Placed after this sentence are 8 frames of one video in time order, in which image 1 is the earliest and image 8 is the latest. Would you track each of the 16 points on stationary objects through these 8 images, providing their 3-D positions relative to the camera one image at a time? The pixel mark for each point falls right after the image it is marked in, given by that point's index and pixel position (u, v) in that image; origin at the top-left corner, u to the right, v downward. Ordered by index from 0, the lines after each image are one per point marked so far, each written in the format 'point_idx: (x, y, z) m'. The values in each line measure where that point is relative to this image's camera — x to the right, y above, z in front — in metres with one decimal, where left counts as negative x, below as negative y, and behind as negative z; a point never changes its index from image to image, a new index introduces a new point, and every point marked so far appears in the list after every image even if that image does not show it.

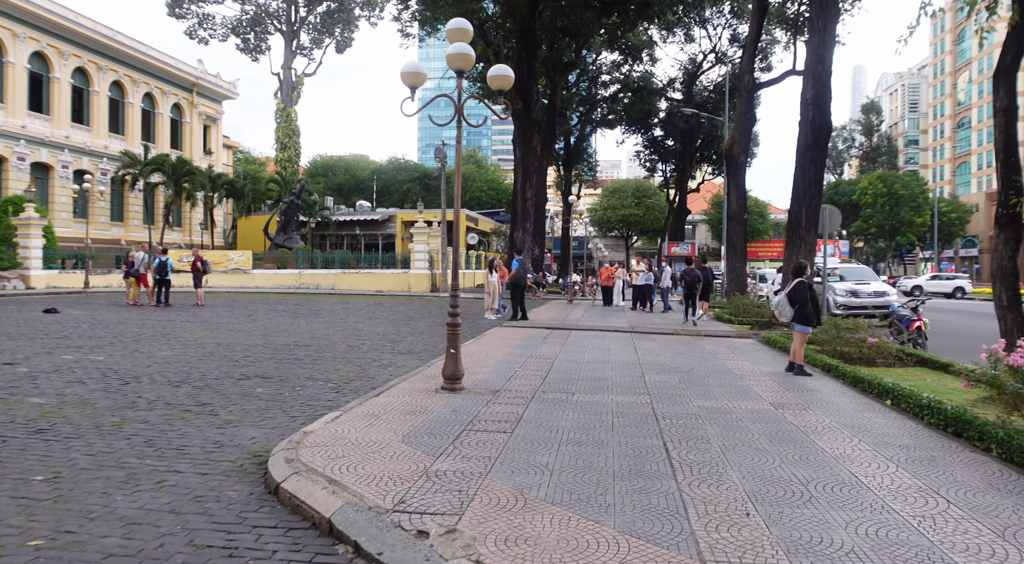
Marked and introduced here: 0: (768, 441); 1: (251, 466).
0: (+2.1, -1.3, +5.7) m
1: (-2.1, -1.5, +5.6) m
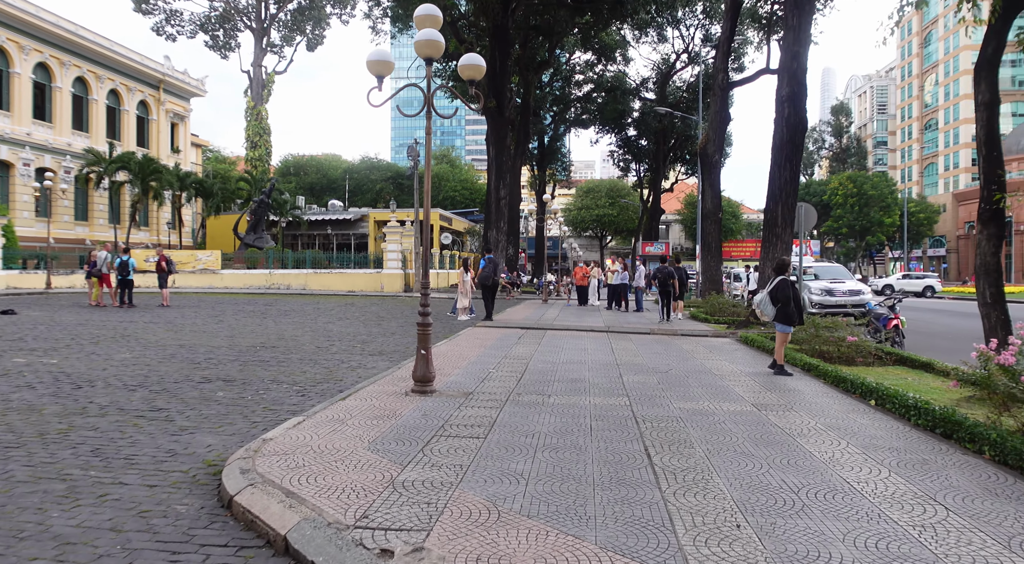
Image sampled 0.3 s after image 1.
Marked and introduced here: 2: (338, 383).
0: (+1.9, -1.3, +5.5) m
1: (-2.3, -1.4, +5.2) m
2: (-2.2, -1.3, +9.1) m
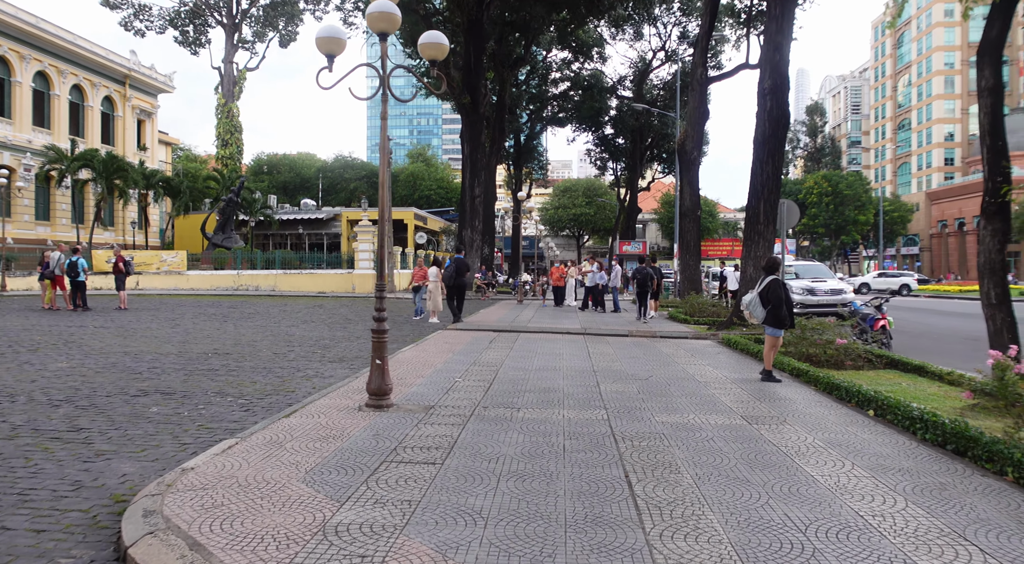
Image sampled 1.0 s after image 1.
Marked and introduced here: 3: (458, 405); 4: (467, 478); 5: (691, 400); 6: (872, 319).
0: (+1.6, -1.3, +4.8) m
1: (-2.5, -1.5, +4.4) m
2: (-2.6, -1.3, +8.2) m
3: (-0.5, -1.2, +6.9) m
4: (-0.3, -1.3, +4.6) m
5: (+1.9, -1.2, +7.3) m
6: (+6.3, -0.6, +12.3) m
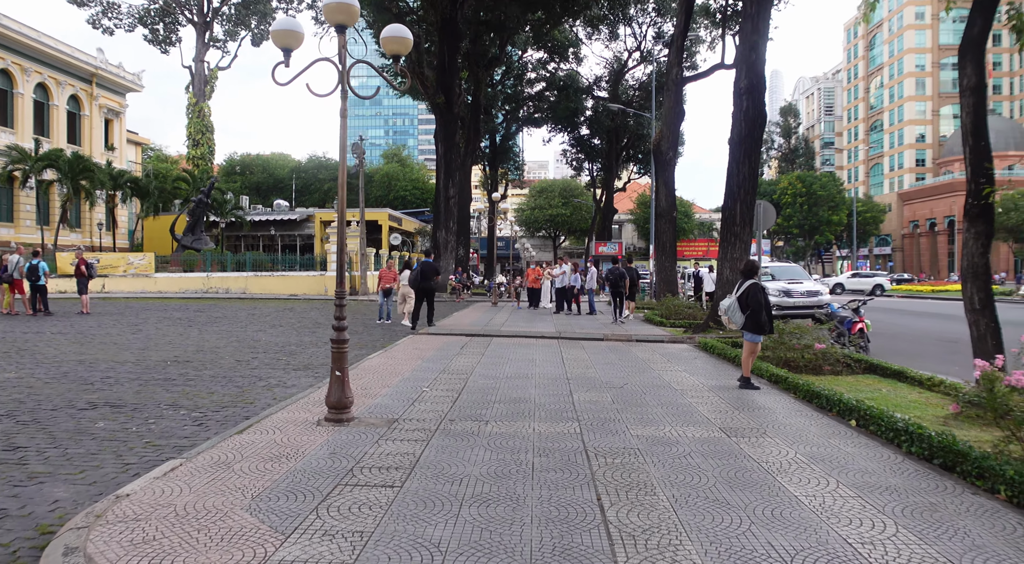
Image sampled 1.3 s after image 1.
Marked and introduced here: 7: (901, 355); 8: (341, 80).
0: (+1.4, -1.3, +4.5) m
1: (-2.7, -1.5, +3.9) m
2: (-2.9, -1.4, +7.8) m
3: (-0.8, -1.3, +6.5) m
4: (-0.5, -1.3, +4.3) m
5: (+1.5, -1.3, +7.0) m
6: (+5.8, -0.7, +12.2) m
7: (+7.4, -1.4, +13.4) m
8: (-1.7, +2.0, +7.1) m
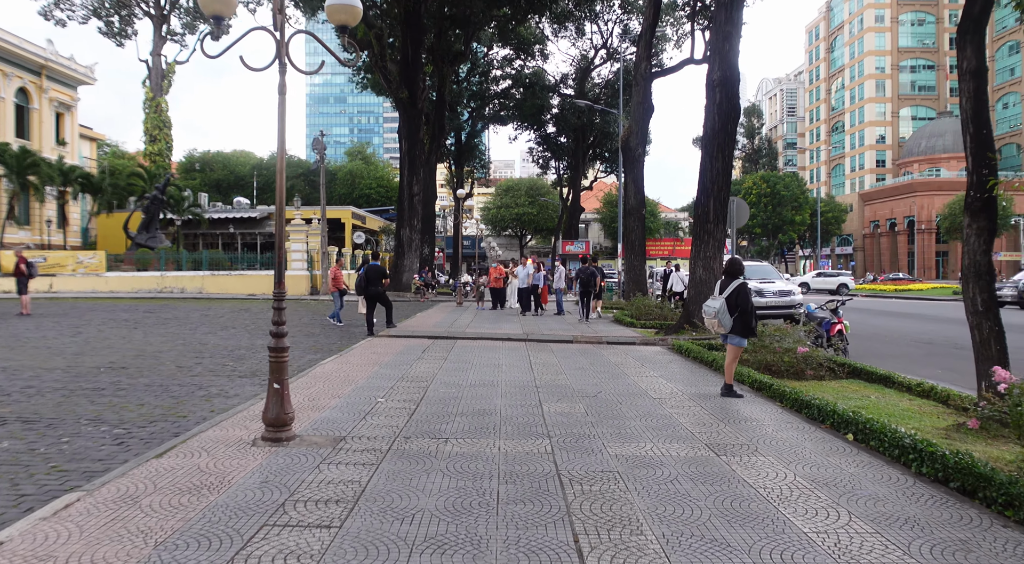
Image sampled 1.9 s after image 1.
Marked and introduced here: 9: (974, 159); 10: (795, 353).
0: (+1.2, -1.3, +3.9) m
1: (-2.9, -1.5, +3.1) m
2: (-3.3, -1.4, +7.0) m
3: (-1.1, -1.3, +5.8) m
4: (-0.7, -1.3, +3.5) m
5: (+1.2, -1.3, +6.4) m
6: (+5.3, -0.7, +11.8) m
7: (+6.8, -1.4, +13.1) m
8: (-2.0, +2.0, +6.3) m
9: (+4.1, +1.1, +6.3) m
10: (+3.8, -1.0, +9.5) m
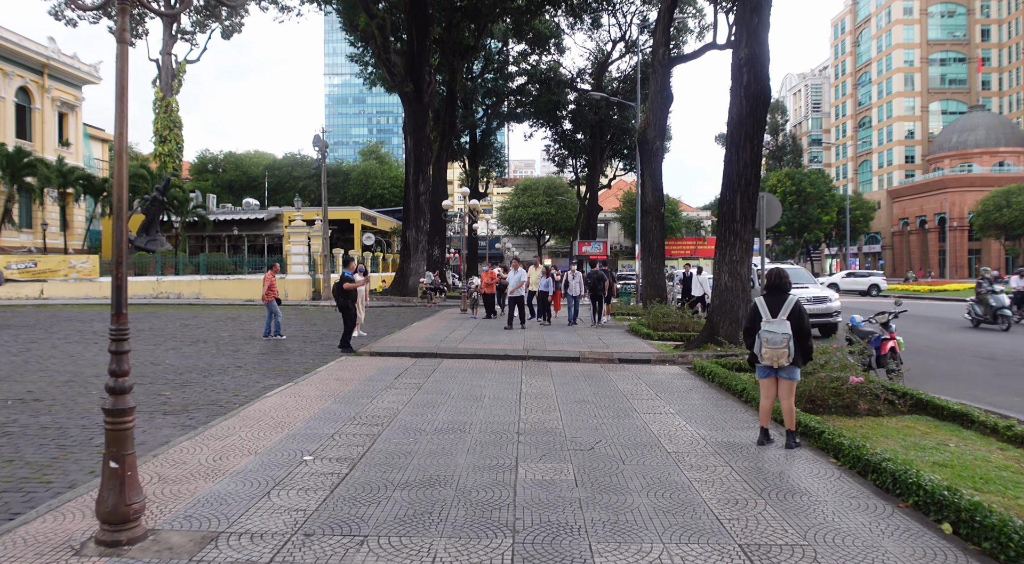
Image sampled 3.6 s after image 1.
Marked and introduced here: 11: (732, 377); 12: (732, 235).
0: (+0.8, -1.5, +2.1) m
1: (-3.3, -1.7, +1.4) m
2: (-3.6, -1.6, +5.3) m
3: (-1.4, -1.4, +4.0) m
4: (-1.1, -1.5, +1.8) m
5: (+0.9, -1.4, +4.6) m
6: (+5.1, -0.8, +9.8) m
7: (+6.7, -1.5, +11.1) m
8: (-2.3, +1.9, +4.6) m
9: (+3.8, +1.0, +4.4) m
10: (+3.6, -1.1, +7.6) m
11: (+2.7, -1.2, +8.8) m
12: (+3.9, +0.8, +12.5) m
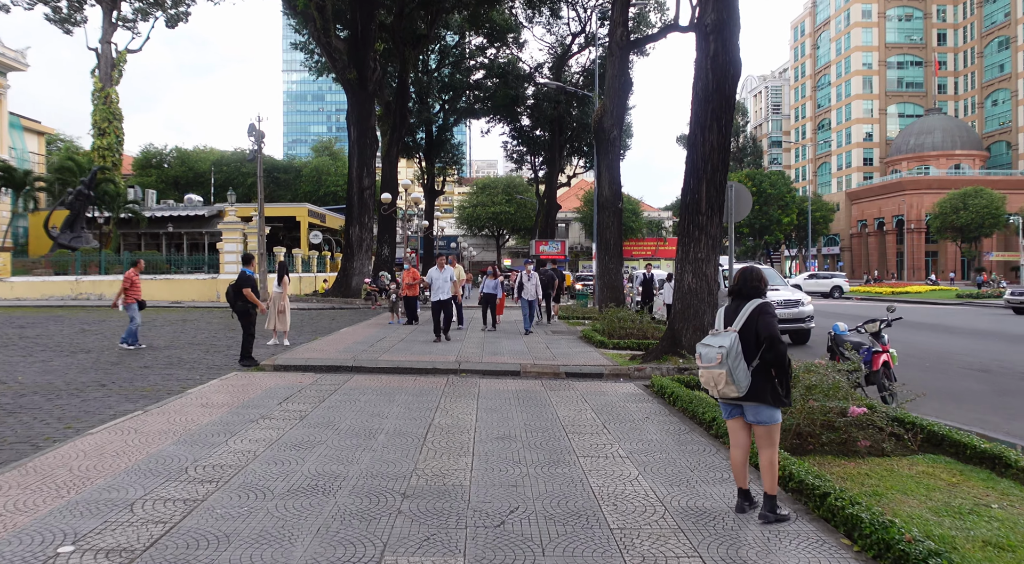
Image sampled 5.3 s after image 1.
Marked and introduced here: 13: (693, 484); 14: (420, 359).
0: (+0.3, -1.5, +0.3) m
1: (-3.8, -1.7, -0.6) m
2: (-4.3, -1.6, +3.3) m
3: (-2.1, -1.4, +2.1) m
4: (-1.6, -1.5, -0.1) m
5: (+0.3, -1.4, +2.8) m
6: (+4.2, -0.8, +8.3) m
7: (+5.7, -1.5, +9.6) m
8: (-3.0, +1.9, +2.6) m
9: (+3.1, +1.0, +2.8) m
10: (+2.8, -1.1, +5.9) m
11: (+1.9, -1.2, +7.1) m
12: (+2.8, +0.8, +10.9) m
13: (+1.2, -1.4, +5.0) m
14: (-1.4, -1.2, +11.0) m
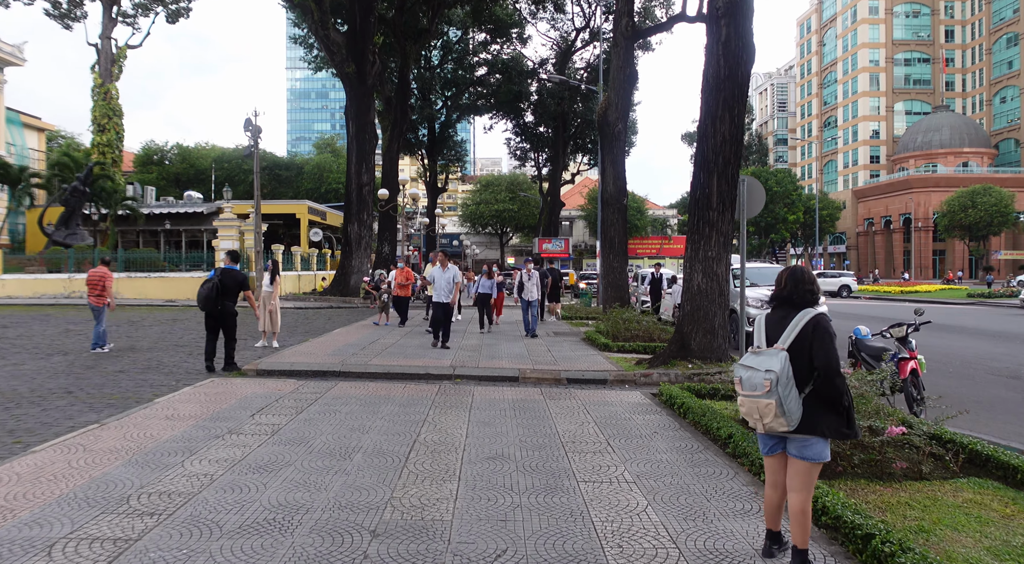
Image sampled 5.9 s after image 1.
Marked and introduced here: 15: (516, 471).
0: (+0.2, -1.5, -0.4) m
1: (-3.9, -1.7, -1.2) m
2: (-4.3, -1.6, +2.7) m
3: (-2.1, -1.4, +1.5) m
4: (-1.7, -1.5, -0.7) m
5: (+0.2, -1.5, +2.1) m
6: (+4.2, -0.8, +7.6) m
7: (+5.7, -1.5, +8.9) m
8: (-3.1, +1.9, +2.0) m
9: (+3.1, +0.9, +2.1) m
10: (+2.7, -1.1, +5.3) m
11: (+1.8, -1.2, +6.4) m
12: (+2.8, +0.8, +10.2) m
13: (+1.2, -1.4, +4.3) m
14: (-1.4, -1.2, +10.3) m
15: (0.0, -1.4, +5.2) m
